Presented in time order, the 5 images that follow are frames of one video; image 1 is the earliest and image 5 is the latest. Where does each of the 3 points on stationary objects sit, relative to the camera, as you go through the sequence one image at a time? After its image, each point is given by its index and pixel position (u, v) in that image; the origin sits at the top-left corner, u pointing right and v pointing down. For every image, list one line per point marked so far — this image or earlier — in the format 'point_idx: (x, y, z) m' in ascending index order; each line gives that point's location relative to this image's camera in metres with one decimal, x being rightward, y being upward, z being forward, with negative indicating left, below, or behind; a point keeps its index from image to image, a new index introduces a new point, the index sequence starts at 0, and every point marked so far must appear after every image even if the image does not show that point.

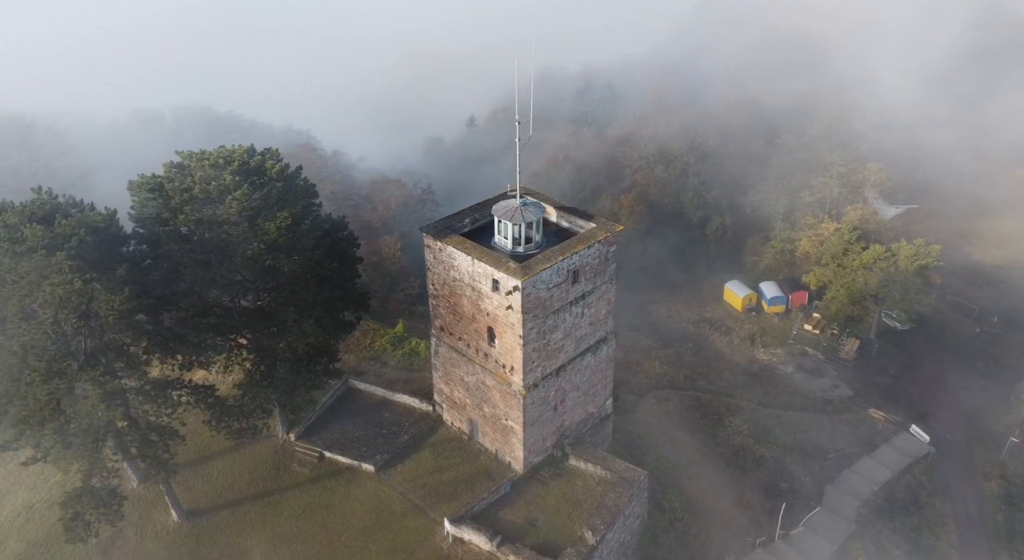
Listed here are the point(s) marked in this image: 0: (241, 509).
0: (-7.5, -6.3, +17.7) m
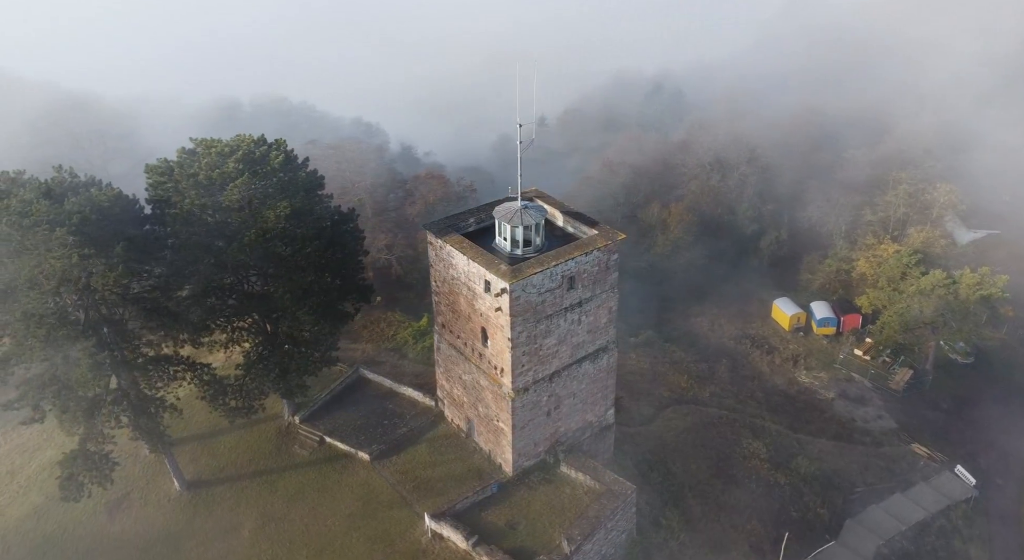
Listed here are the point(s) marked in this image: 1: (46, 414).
0: (-7.8, -5.8, +18.4) m
1: (-9.9, -2.8, +13.7) m
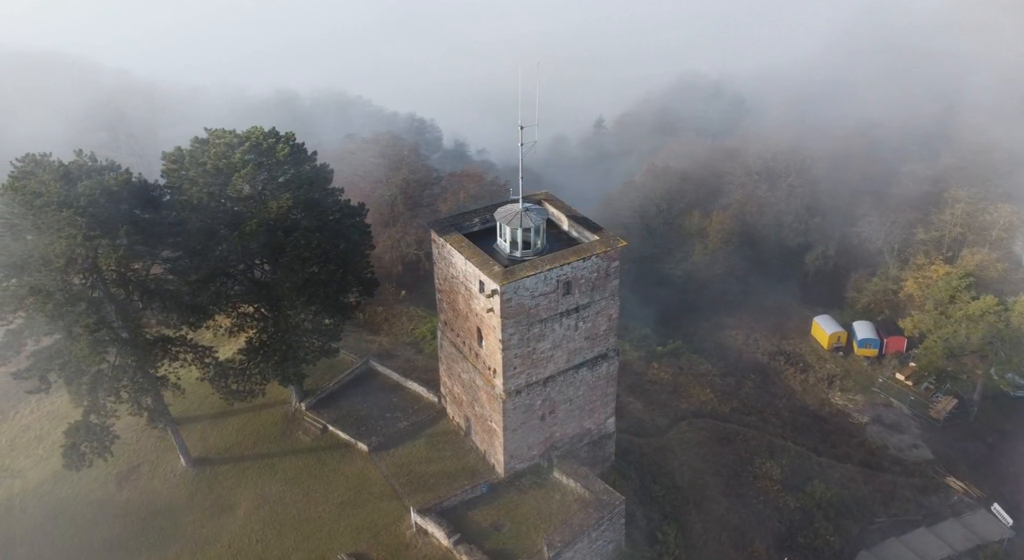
0: (-8.0, -5.5, +19.0) m
1: (-10.3, -2.4, +14.4) m
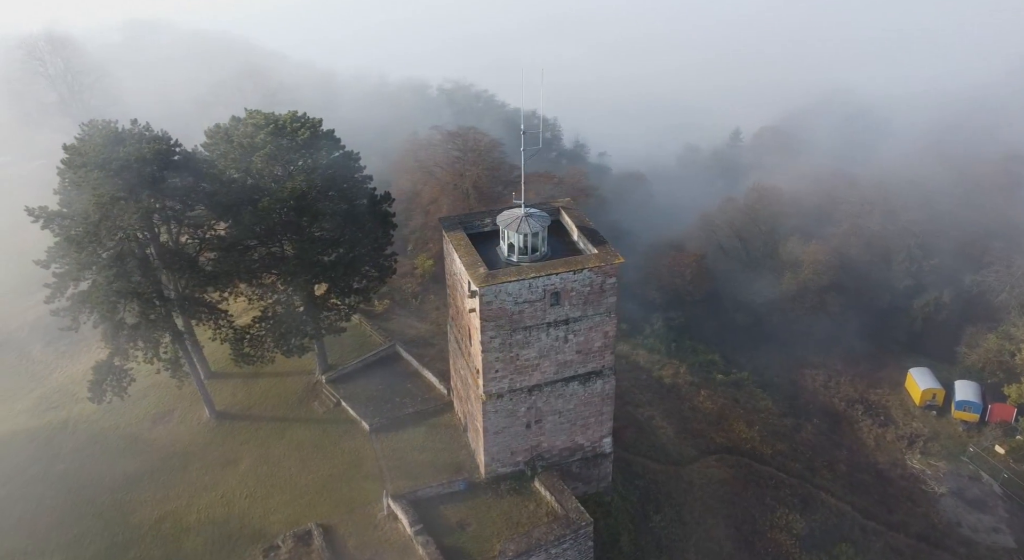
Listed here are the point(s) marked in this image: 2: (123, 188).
0: (-8.1, -4.6, +20.5) m
1: (-10.9, -1.1, +16.4) m
2: (-9.2, +2.2, +15.3) m
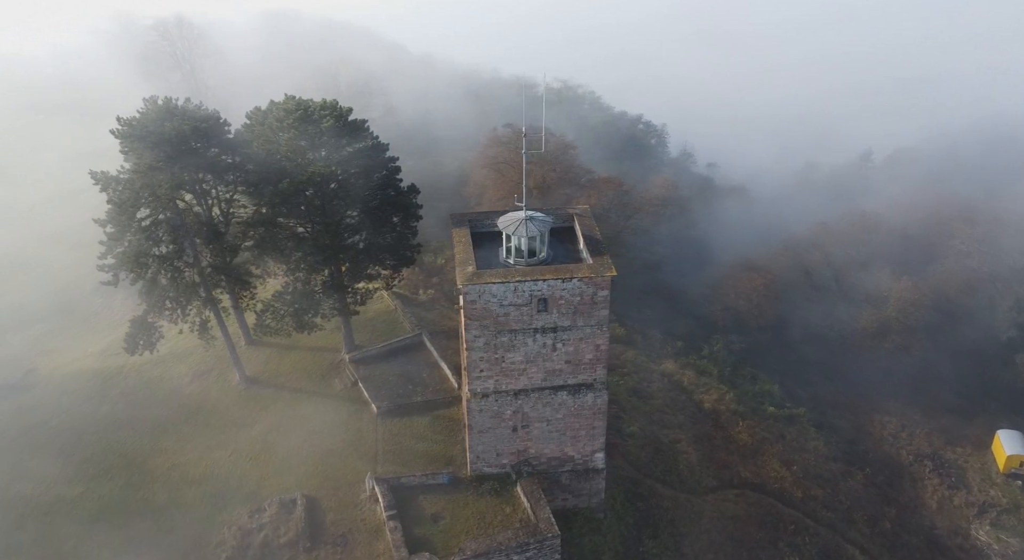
0: (-8.0, -3.8, +21.8) m
1: (-10.9, 0.0, +18.1) m
2: (-9.1, +3.1, +16.8) m
